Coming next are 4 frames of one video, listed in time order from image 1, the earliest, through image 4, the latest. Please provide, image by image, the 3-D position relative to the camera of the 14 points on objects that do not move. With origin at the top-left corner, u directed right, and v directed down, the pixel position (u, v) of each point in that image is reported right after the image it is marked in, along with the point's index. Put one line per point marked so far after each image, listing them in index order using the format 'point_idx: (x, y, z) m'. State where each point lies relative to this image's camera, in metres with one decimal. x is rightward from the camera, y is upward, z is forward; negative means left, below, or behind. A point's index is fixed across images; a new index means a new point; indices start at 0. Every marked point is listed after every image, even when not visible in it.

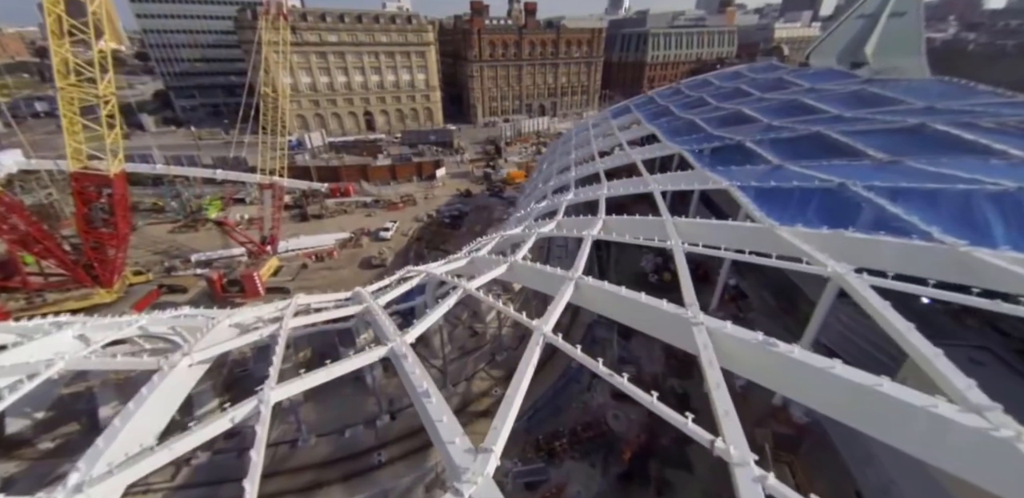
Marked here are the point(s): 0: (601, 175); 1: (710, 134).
0: (+4.4, +3.6, +17.5) m
1: (+8.8, +5.1, +16.2) m
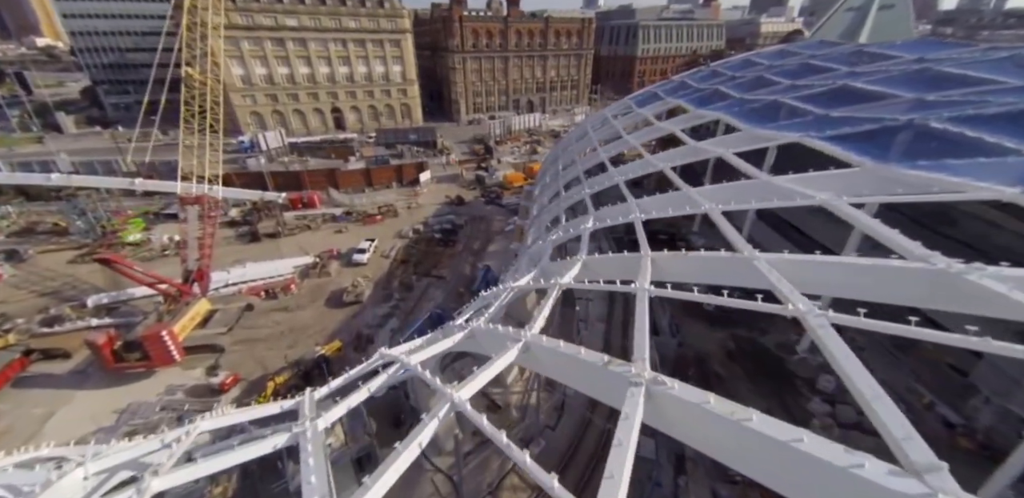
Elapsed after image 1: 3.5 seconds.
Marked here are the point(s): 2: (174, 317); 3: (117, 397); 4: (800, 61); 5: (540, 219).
0: (+5.4, +2.5, +12.5) m
1: (+9.8, +4.2, +11.5) m
2: (-14.0, -2.8, +15.0) m
3: (-14.8, -5.5, +13.6) m
4: (+14.8, +9.6, +18.7) m
5: (+1.3, +1.4, +17.4) m
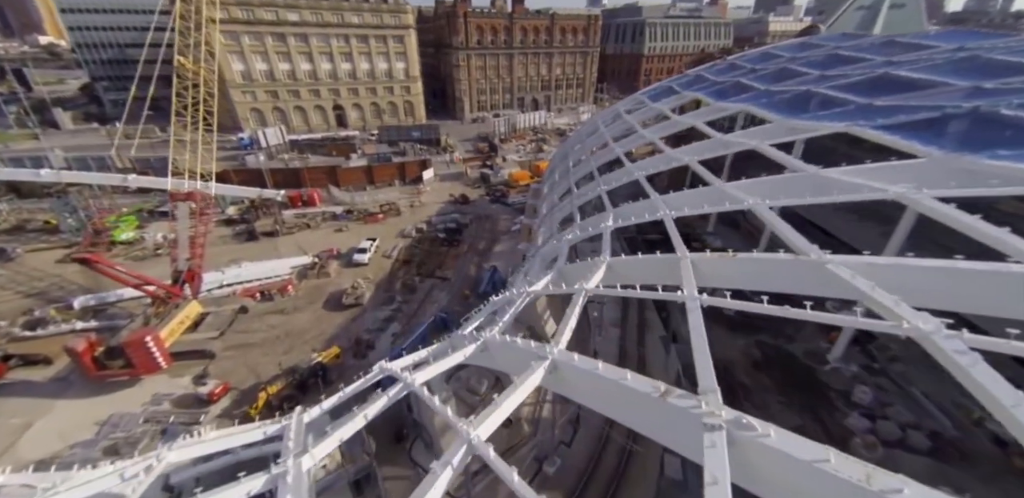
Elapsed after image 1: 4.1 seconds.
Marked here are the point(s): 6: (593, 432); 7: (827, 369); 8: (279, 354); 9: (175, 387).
0: (+5.8, +2.5, +11.5) m
1: (+10.2, +4.1, +10.5) m
2: (-13.6, -2.8, +14.1) m
3: (-14.4, -5.5, +12.7) m
4: (+15.2, +9.5, +17.6) m
5: (+1.7, +1.4, +16.4) m
6: (+2.5, -5.4, +10.7) m
7: (+10.4, -3.9, +11.8) m
8: (-9.3, -4.2, +14.5) m
9: (-12.2, -5.0, +13.2) m
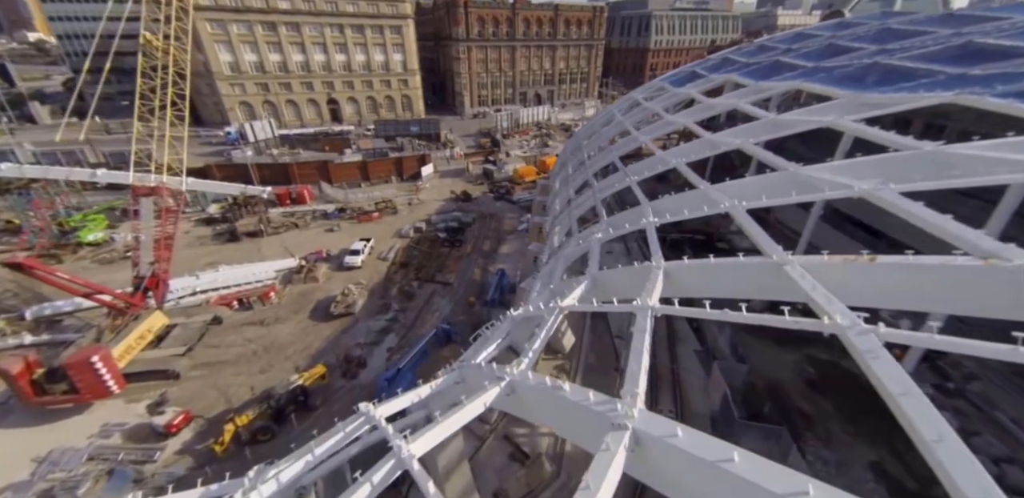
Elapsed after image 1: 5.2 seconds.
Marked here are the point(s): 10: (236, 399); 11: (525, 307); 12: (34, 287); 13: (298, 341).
0: (+6.2, +2.5, +9.5) m
1: (+10.7, +4.1, +8.5) m
2: (-13.2, -2.8, +12.1) m
3: (-13.9, -5.6, +10.7) m
4: (+15.6, +9.5, +15.7) m
5: (+2.2, +1.3, +14.4) m
6: (+3.0, -5.4, +8.8) m
7: (+10.9, -4.0, +9.9) m
8: (-8.8, -4.2, +12.5) m
9: (-11.7, -5.0, +11.2) m
10: (-8.8, -4.7, +11.6) m
11: (+0.3, -1.2, +7.7) m
12: (-22.8, -1.8, +17.5) m
13: (-8.2, -3.5, +14.0) m
